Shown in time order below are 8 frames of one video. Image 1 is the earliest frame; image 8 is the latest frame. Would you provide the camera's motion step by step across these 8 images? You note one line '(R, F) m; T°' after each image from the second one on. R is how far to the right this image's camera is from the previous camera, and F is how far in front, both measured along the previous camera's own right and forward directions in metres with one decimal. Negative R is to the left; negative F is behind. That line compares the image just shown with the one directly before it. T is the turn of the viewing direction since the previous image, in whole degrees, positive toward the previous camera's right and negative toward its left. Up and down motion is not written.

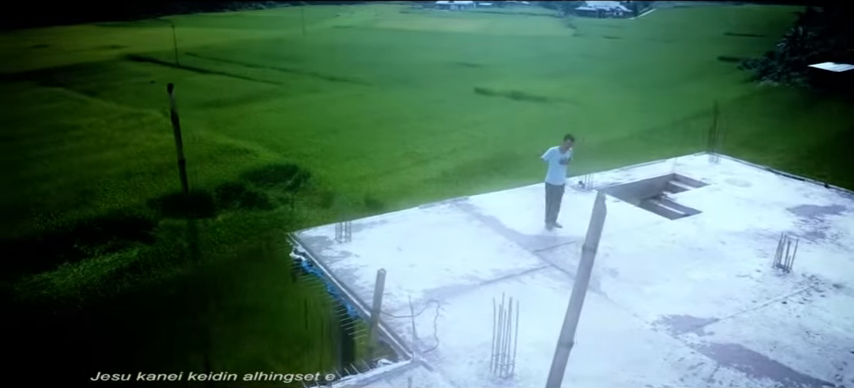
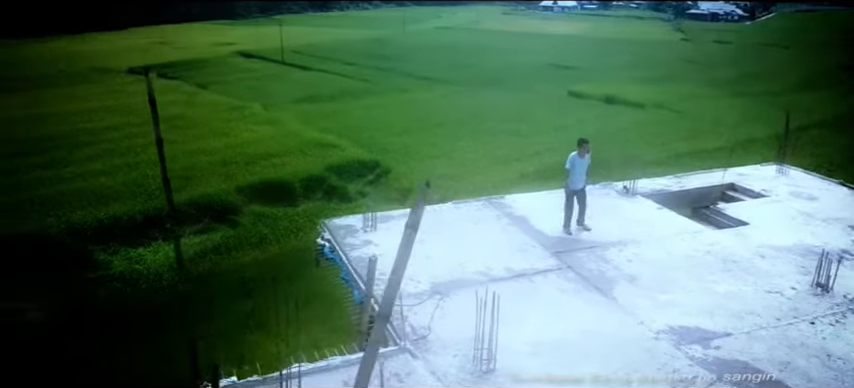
(+0.7, 0.0) m; -9°
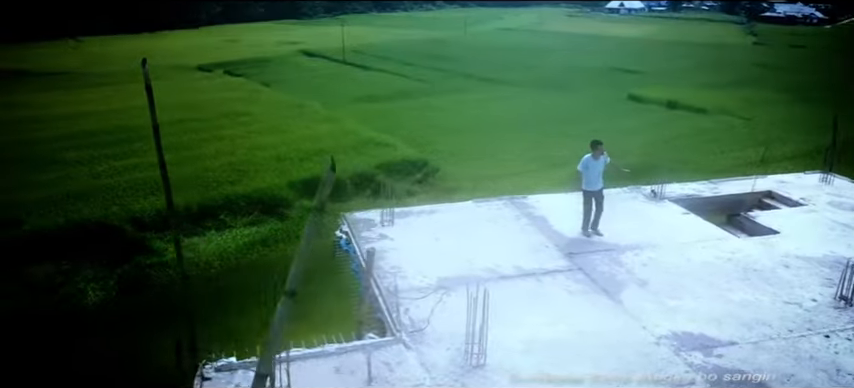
(+0.4, -0.1) m; -5°
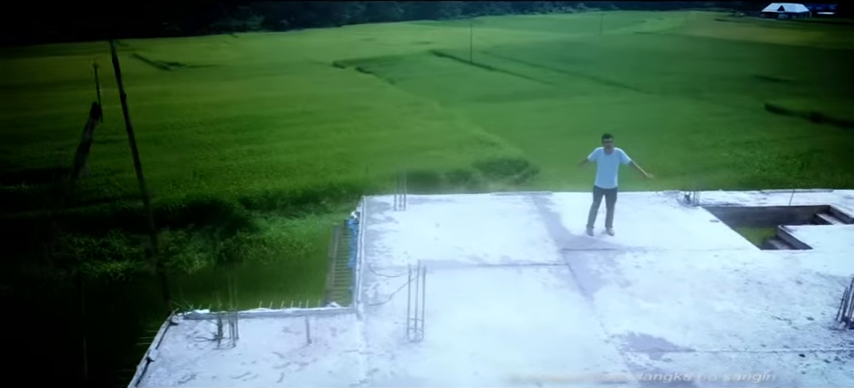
(+1.3, -0.1) m; -12°
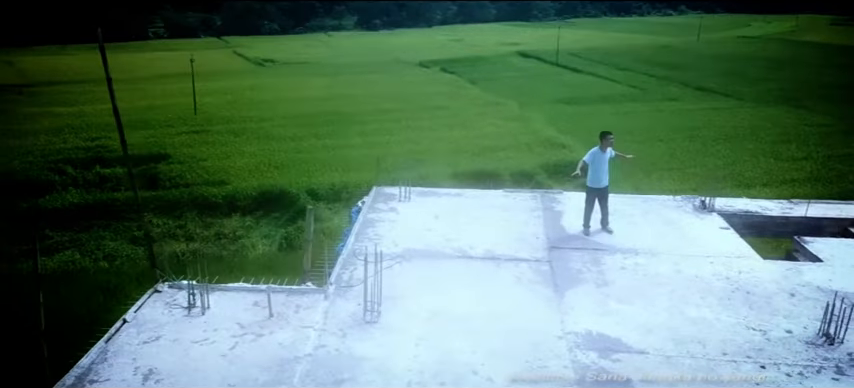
(+0.9, -0.1) m; -8°
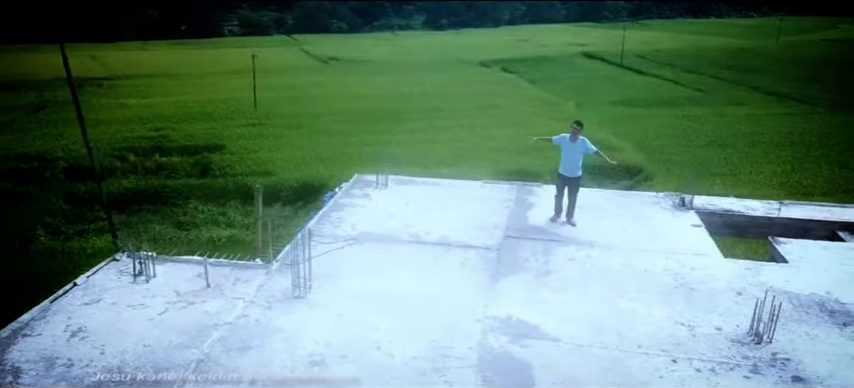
(+1.0, 0.0) m; -6°
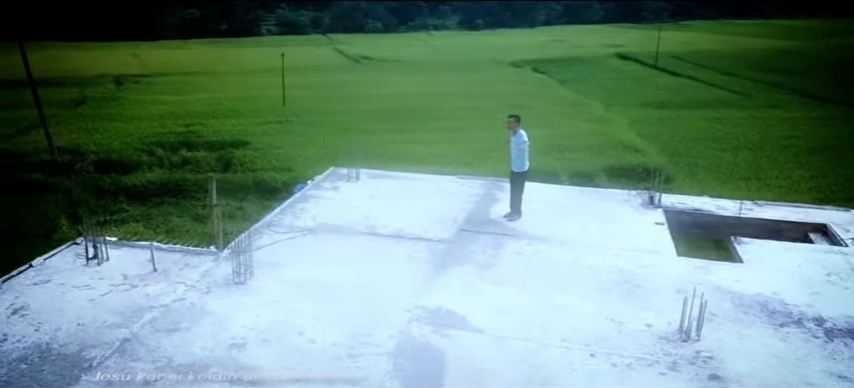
(+0.8, 0.0) m; -3°
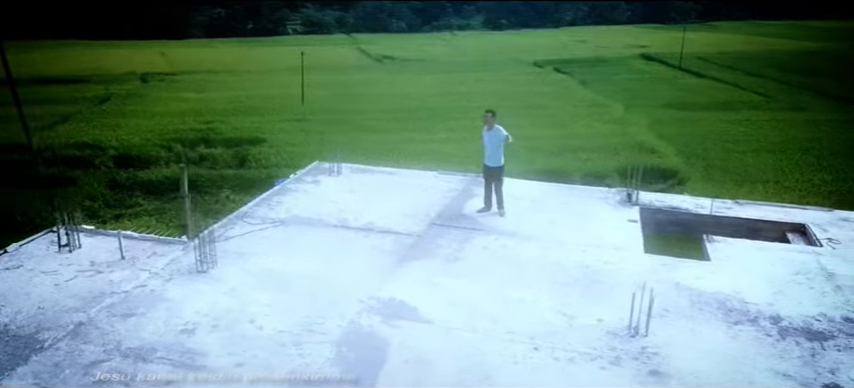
(+0.5, 0.0) m; -2°
